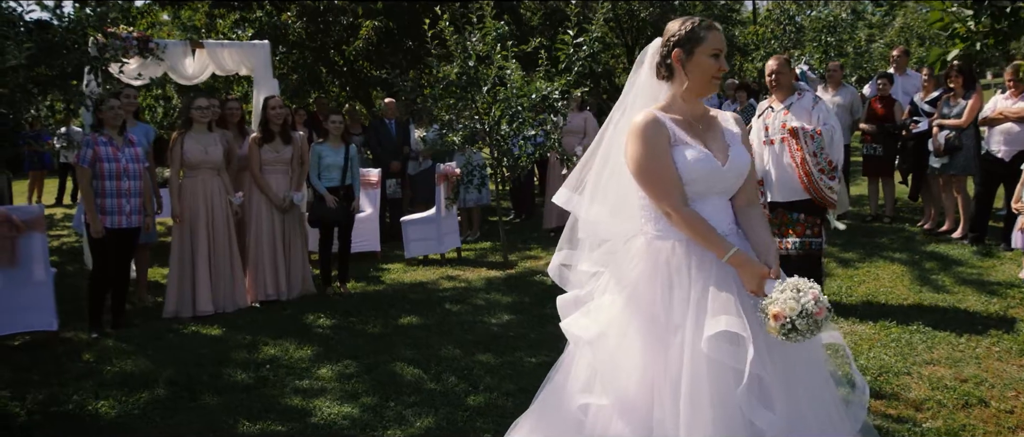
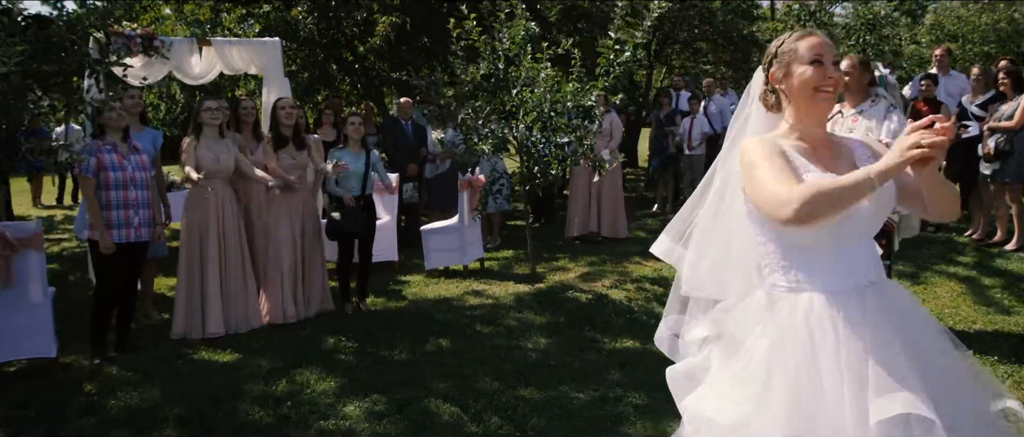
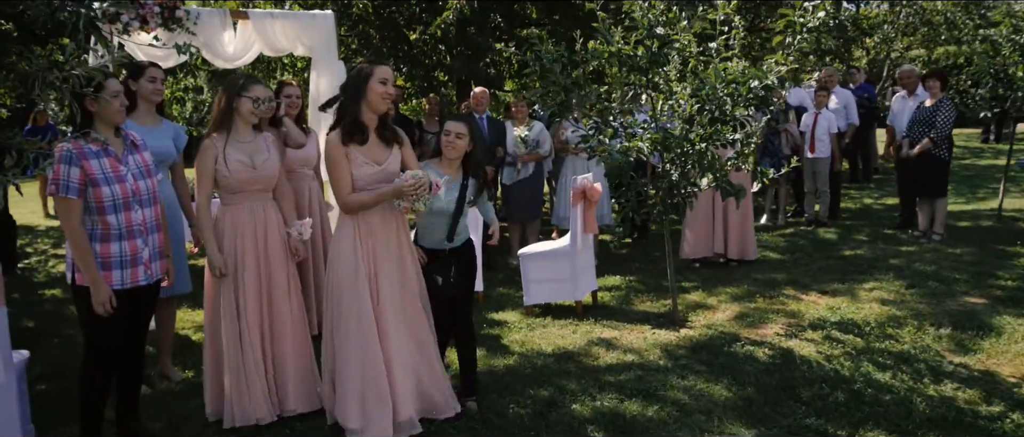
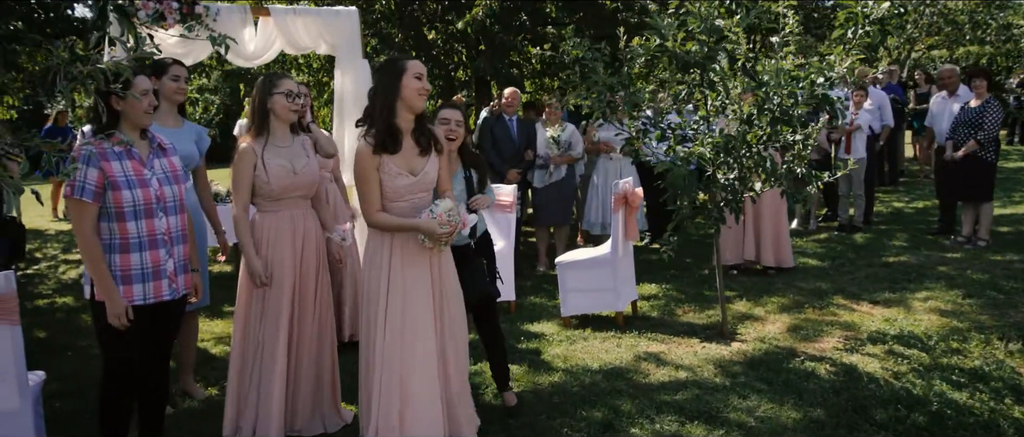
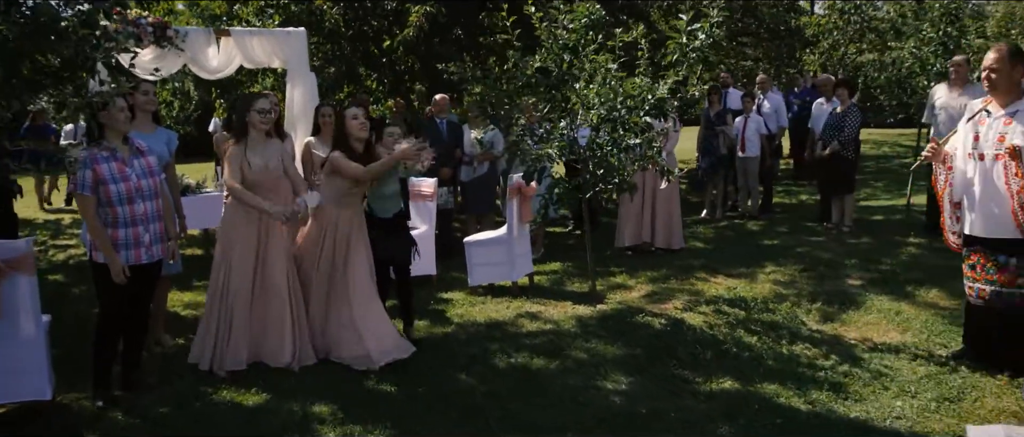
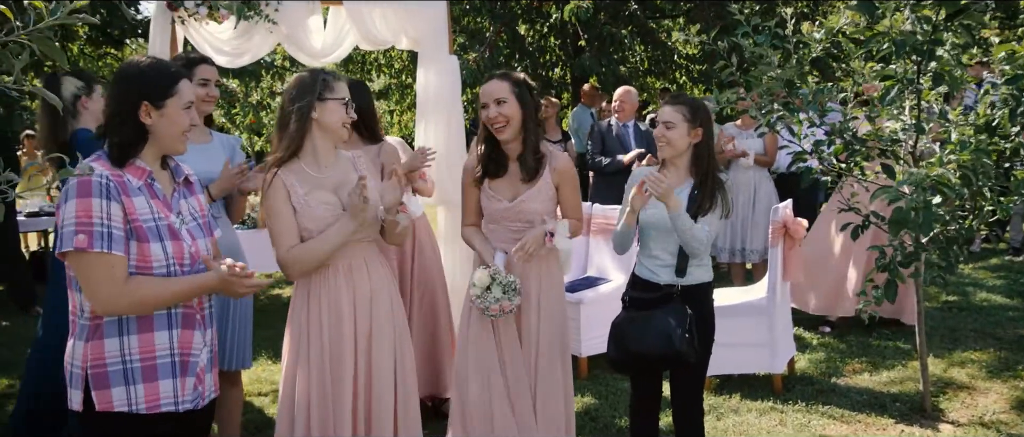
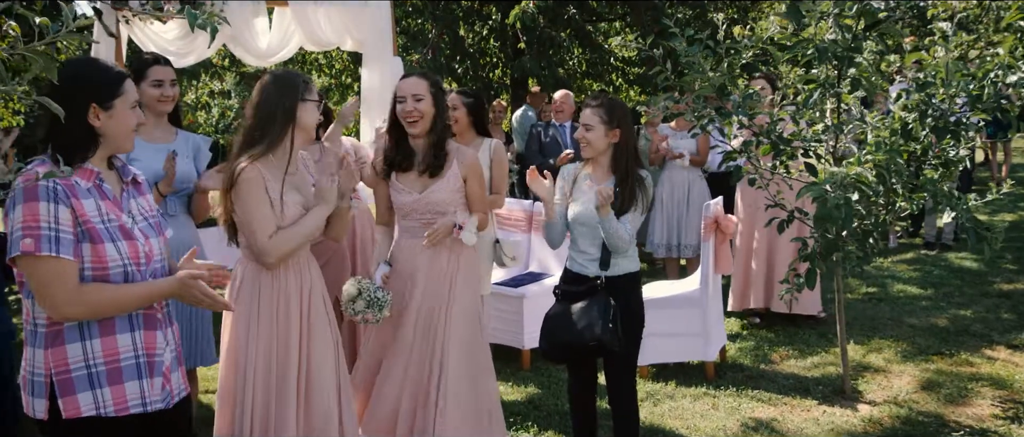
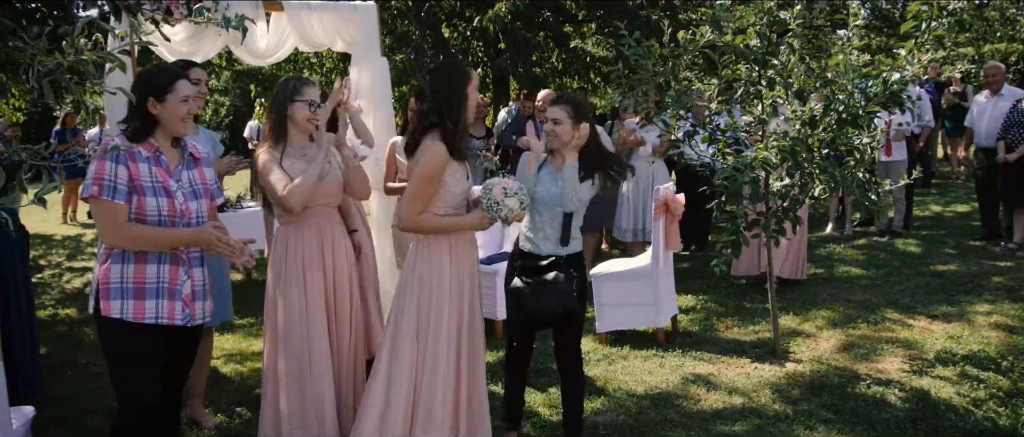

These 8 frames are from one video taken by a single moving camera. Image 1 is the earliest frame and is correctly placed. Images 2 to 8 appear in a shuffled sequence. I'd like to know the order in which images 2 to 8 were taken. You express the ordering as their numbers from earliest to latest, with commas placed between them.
2, 5, 3, 4, 8, 7, 6
